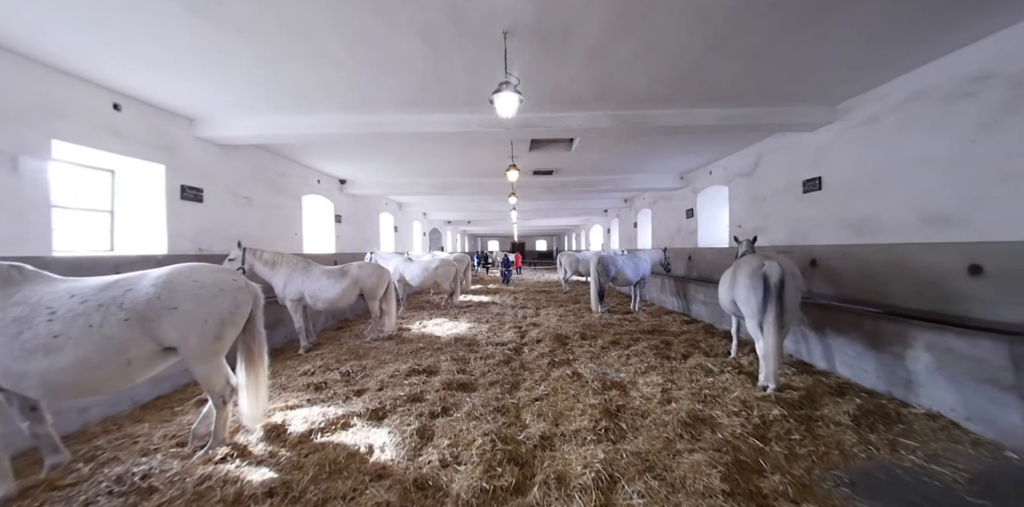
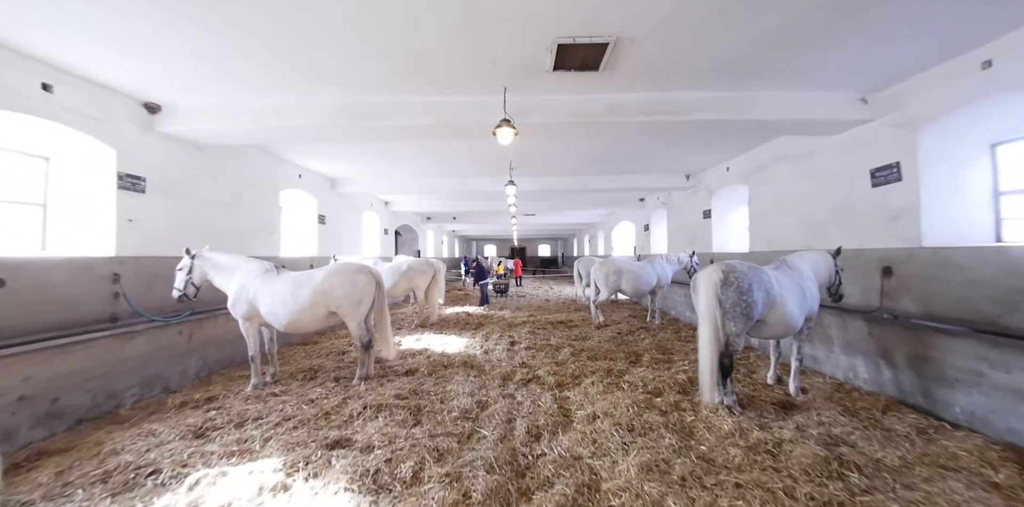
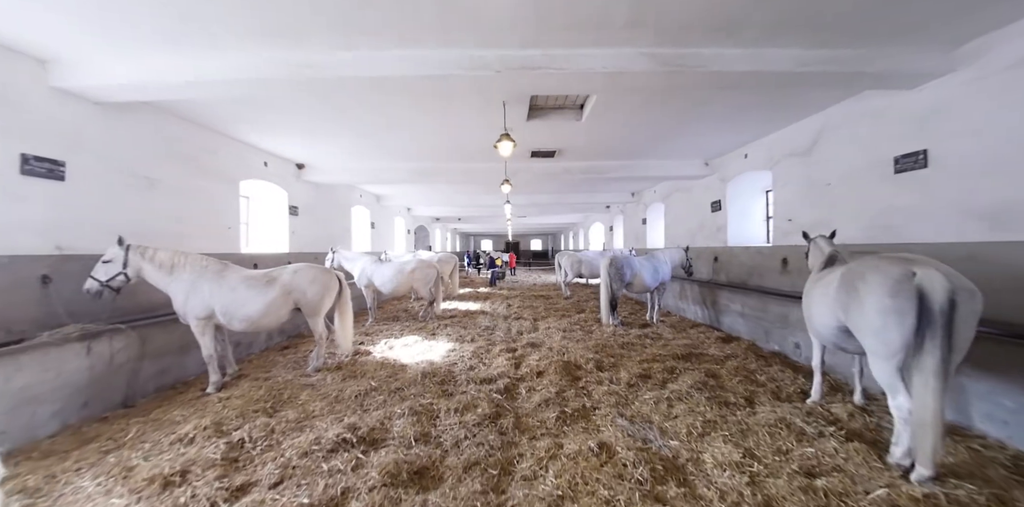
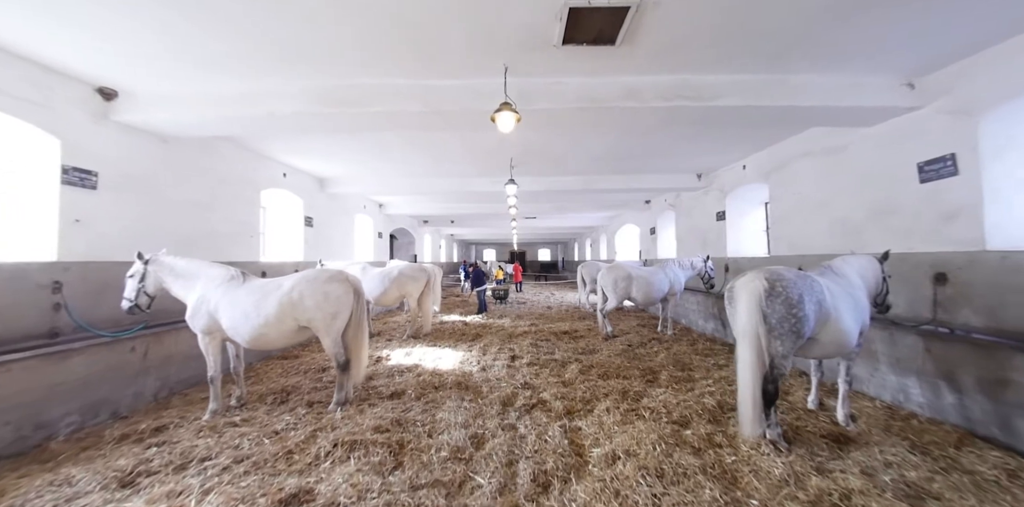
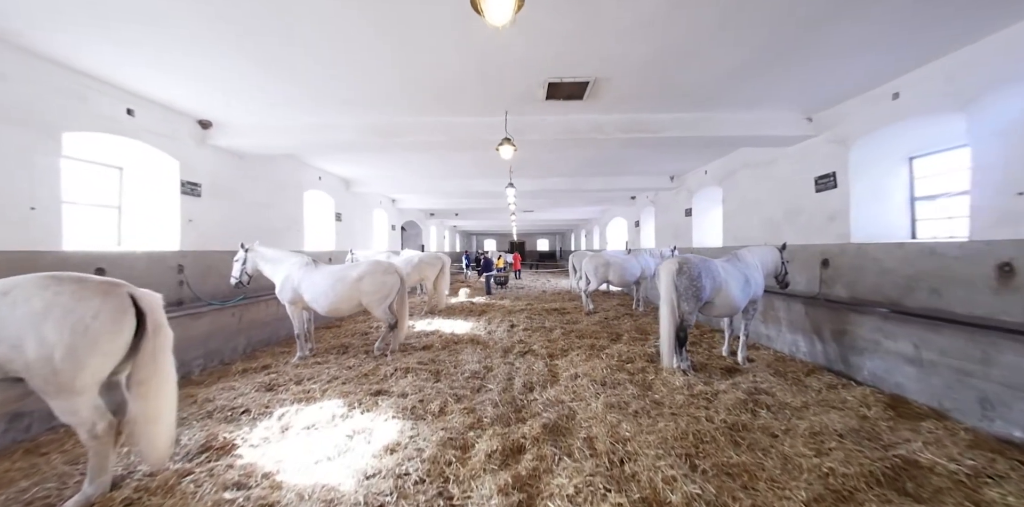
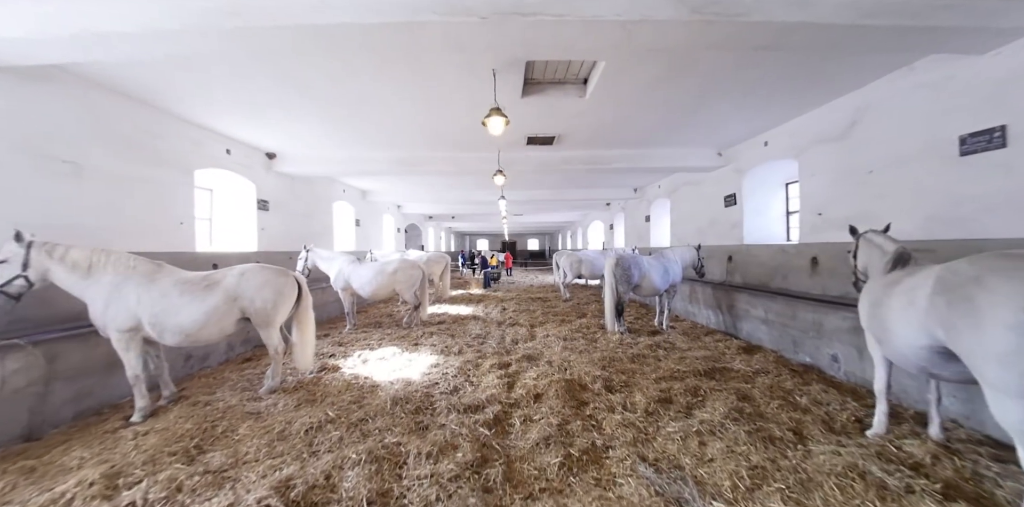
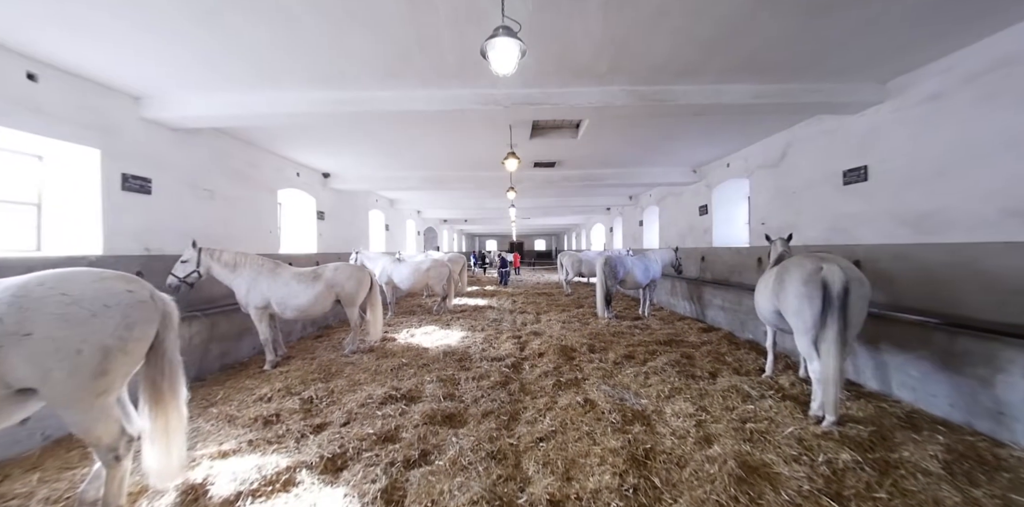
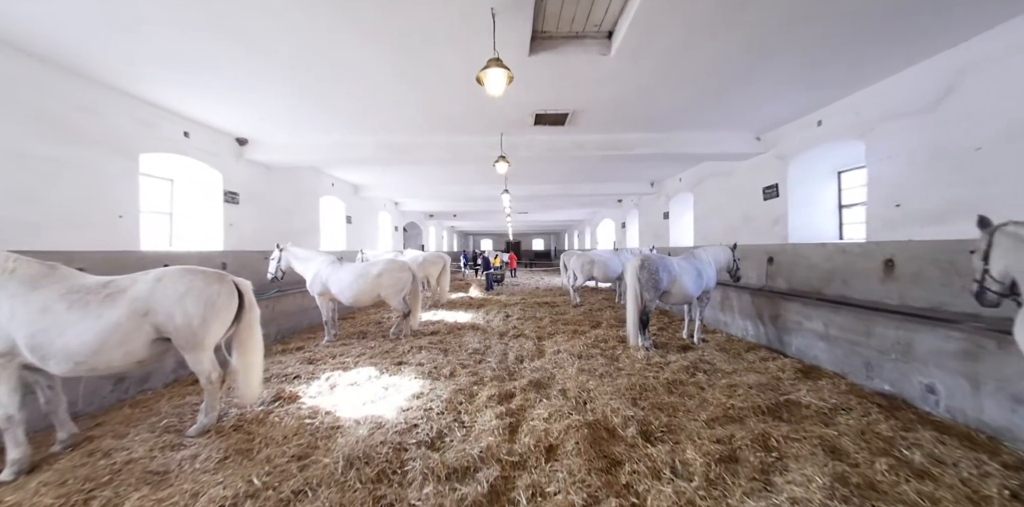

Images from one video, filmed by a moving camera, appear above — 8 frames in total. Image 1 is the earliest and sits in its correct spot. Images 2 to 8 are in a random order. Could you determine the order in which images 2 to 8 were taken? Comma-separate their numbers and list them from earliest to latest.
7, 3, 6, 8, 5, 2, 4
